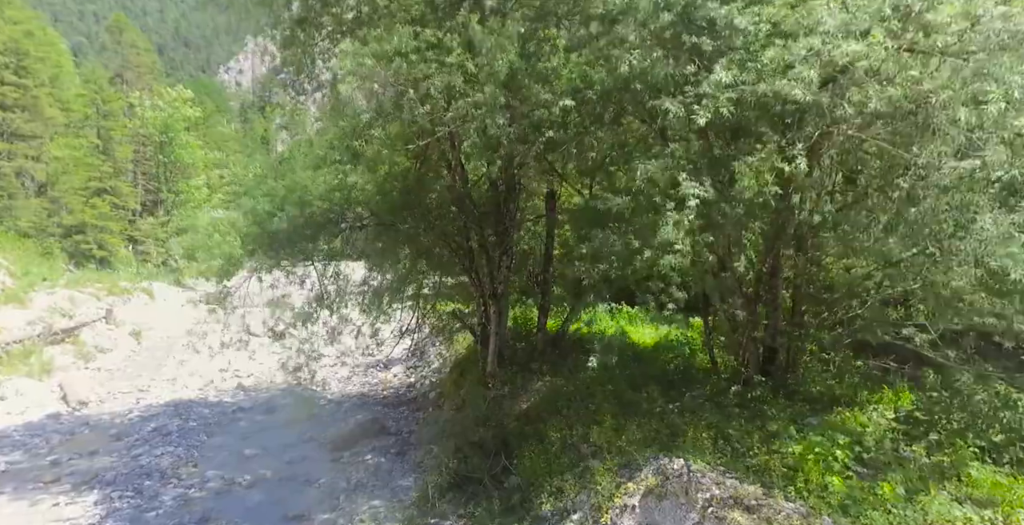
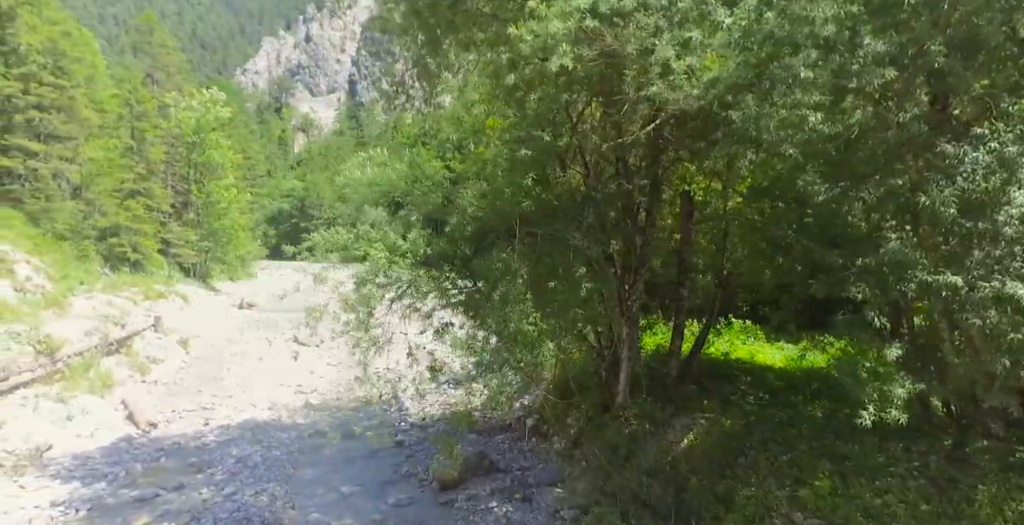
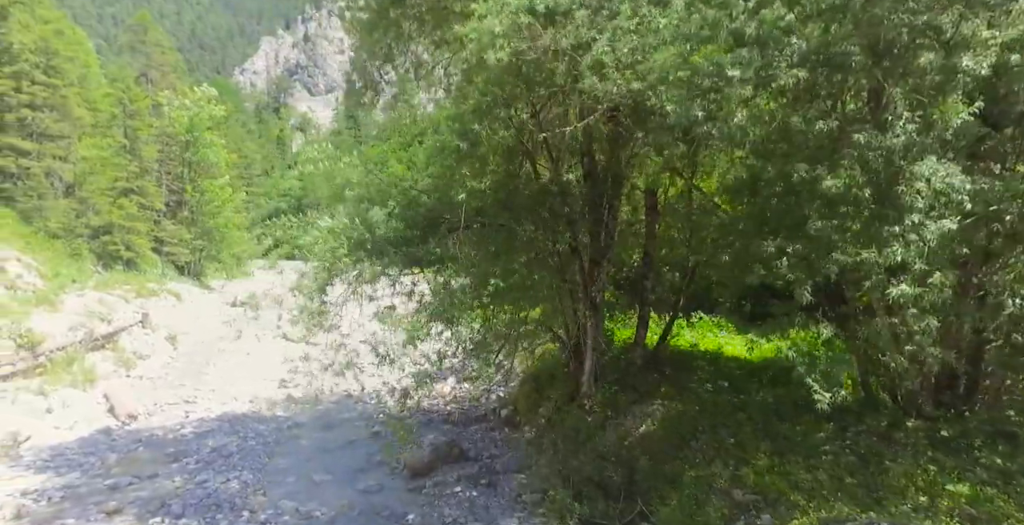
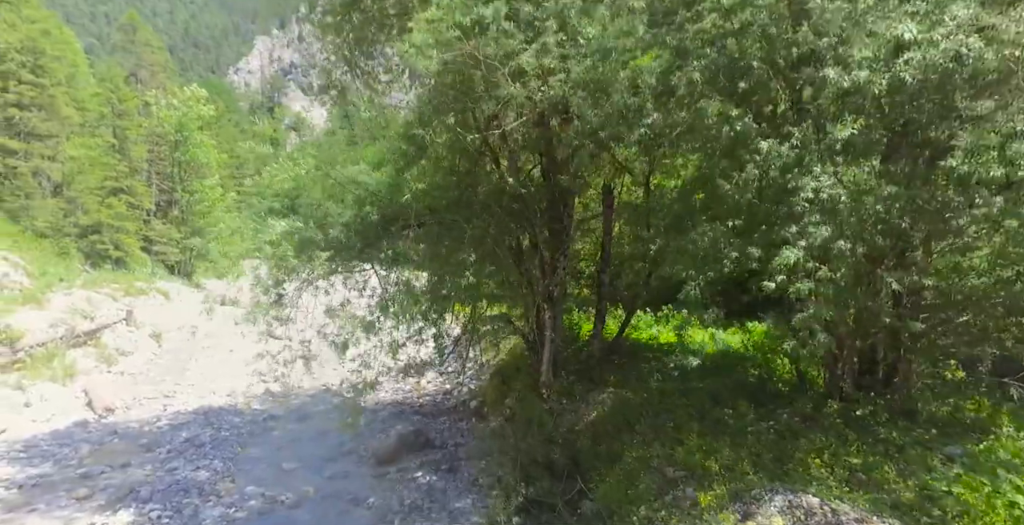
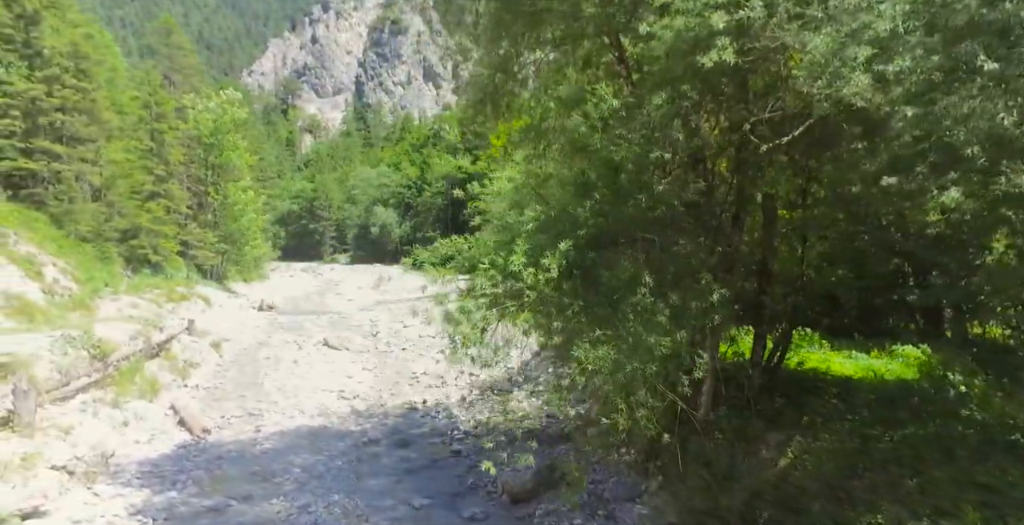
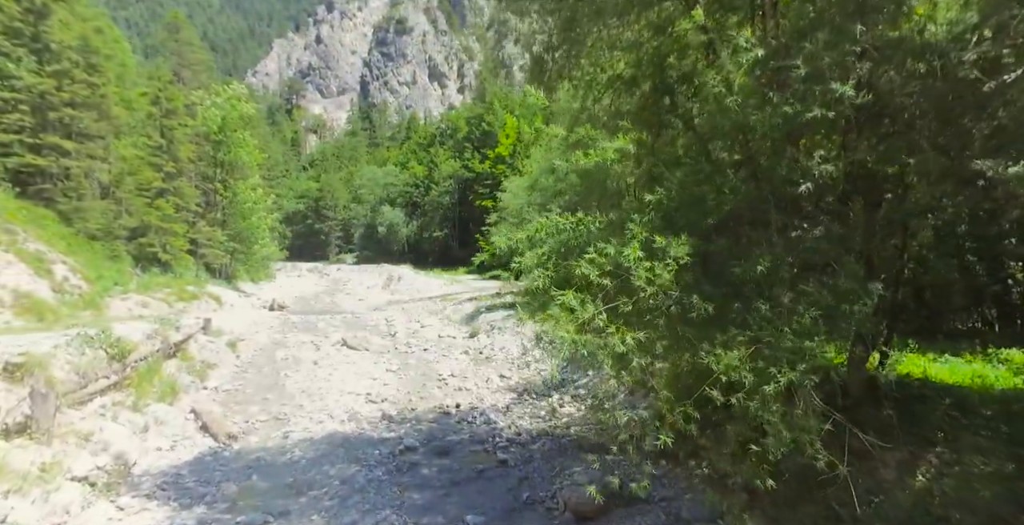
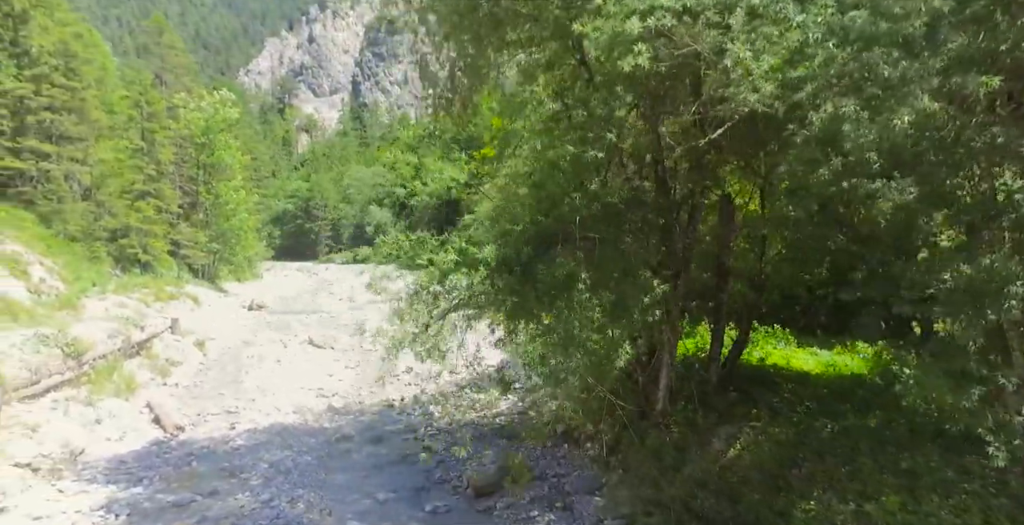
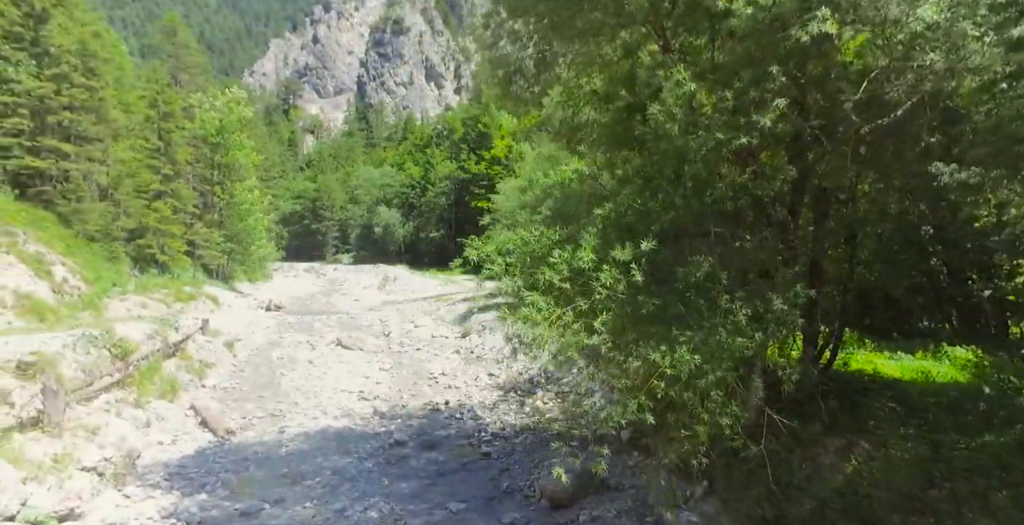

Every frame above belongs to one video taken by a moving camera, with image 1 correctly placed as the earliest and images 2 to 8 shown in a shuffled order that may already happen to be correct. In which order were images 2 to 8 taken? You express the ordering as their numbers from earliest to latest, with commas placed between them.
4, 3, 2, 7, 5, 8, 6
